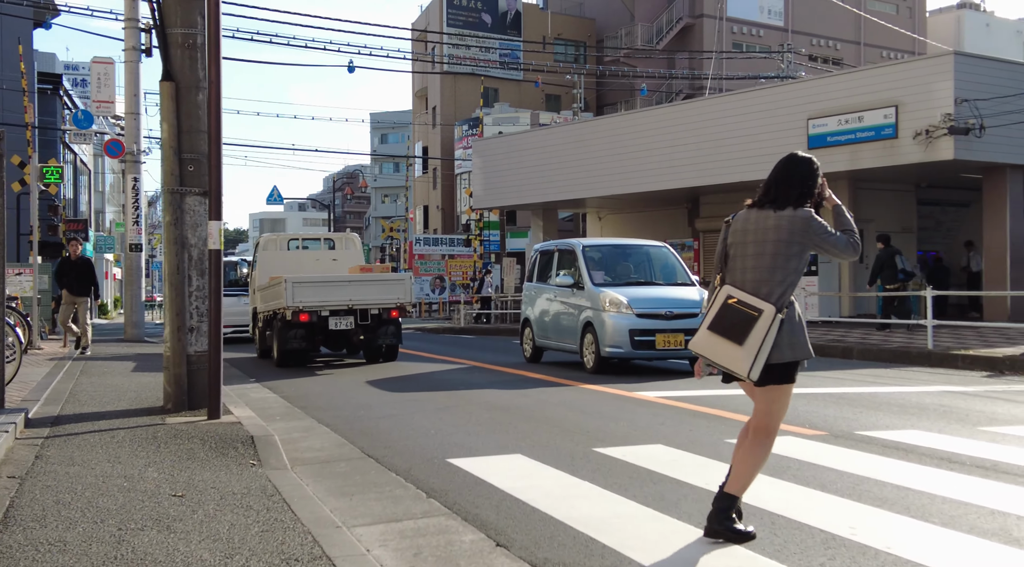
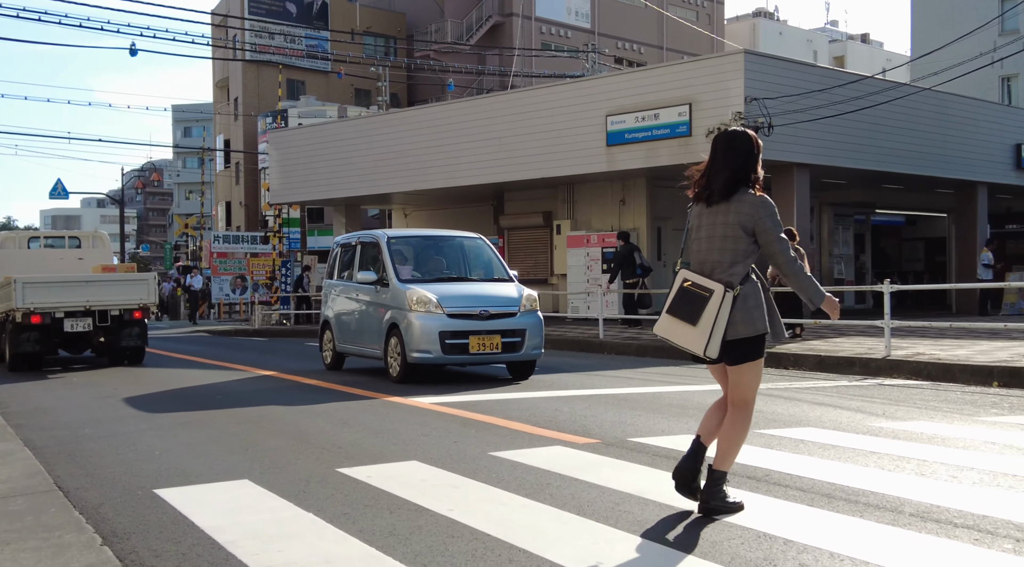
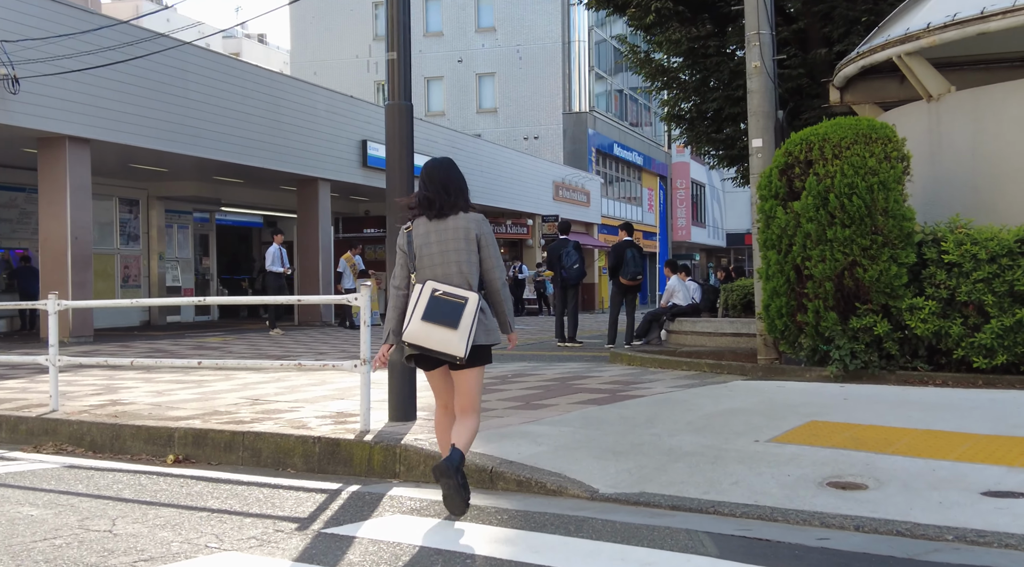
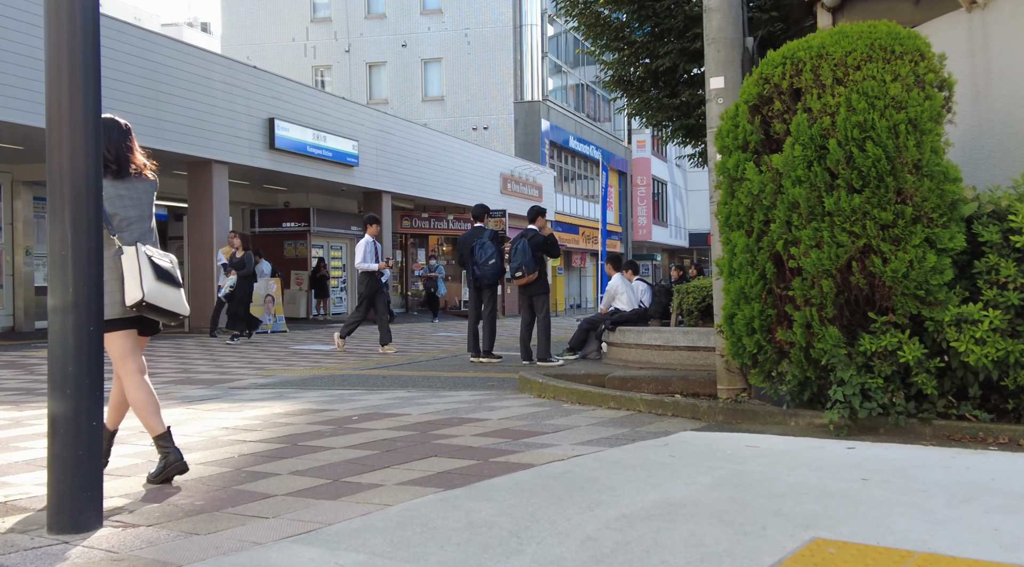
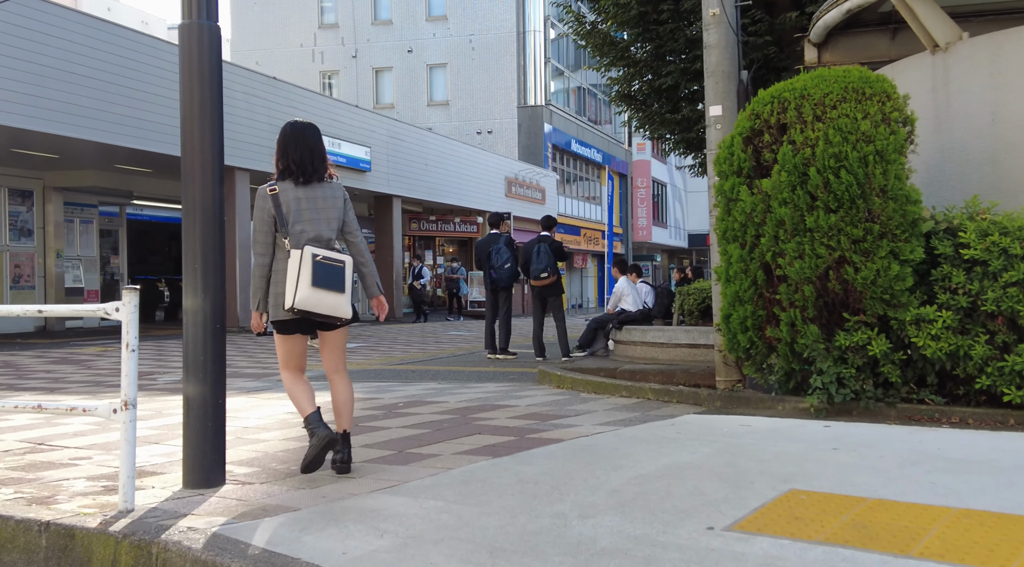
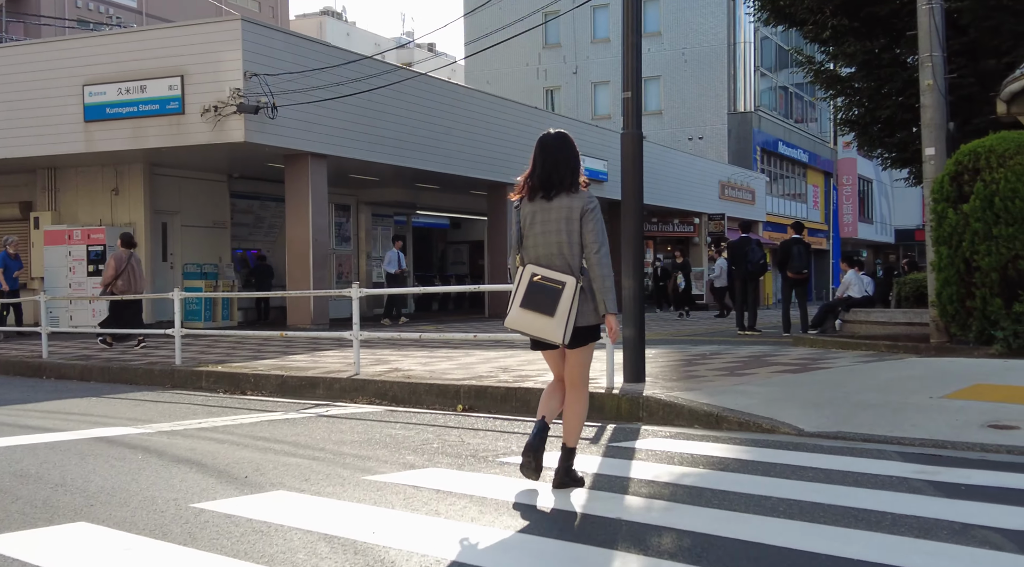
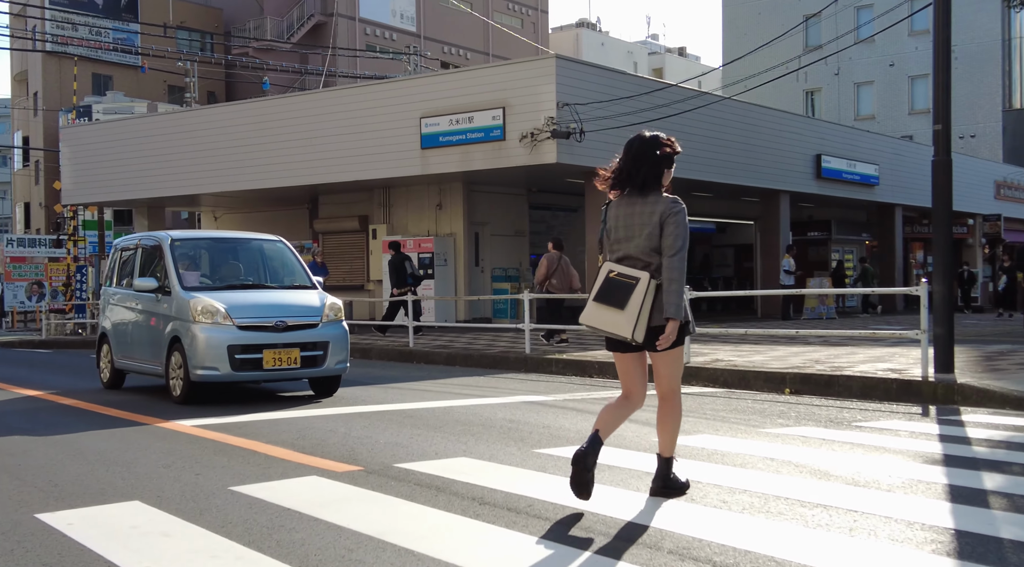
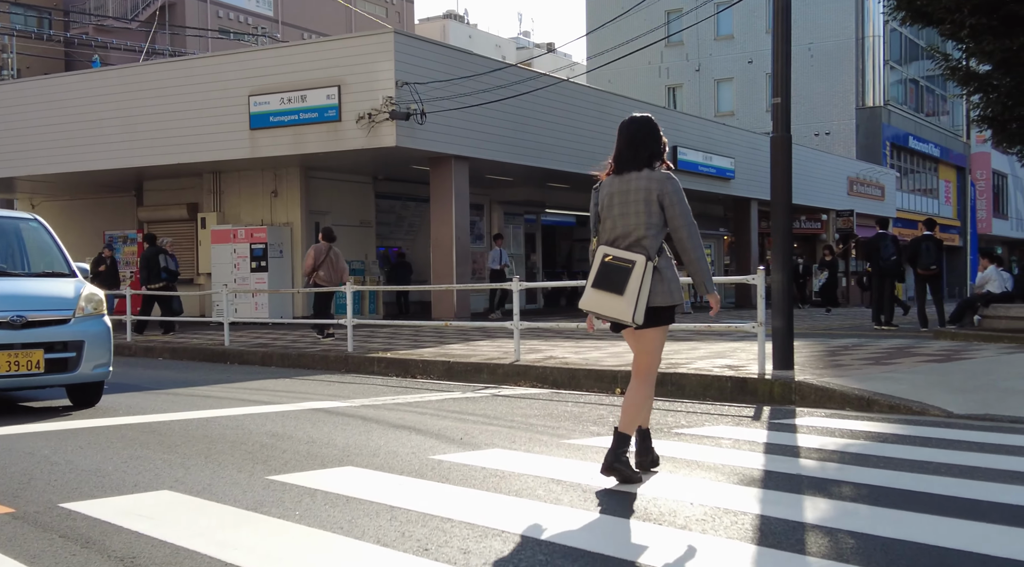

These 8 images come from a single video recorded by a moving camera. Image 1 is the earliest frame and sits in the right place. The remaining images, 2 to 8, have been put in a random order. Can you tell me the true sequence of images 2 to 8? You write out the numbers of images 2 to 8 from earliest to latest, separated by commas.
2, 7, 8, 6, 3, 5, 4
